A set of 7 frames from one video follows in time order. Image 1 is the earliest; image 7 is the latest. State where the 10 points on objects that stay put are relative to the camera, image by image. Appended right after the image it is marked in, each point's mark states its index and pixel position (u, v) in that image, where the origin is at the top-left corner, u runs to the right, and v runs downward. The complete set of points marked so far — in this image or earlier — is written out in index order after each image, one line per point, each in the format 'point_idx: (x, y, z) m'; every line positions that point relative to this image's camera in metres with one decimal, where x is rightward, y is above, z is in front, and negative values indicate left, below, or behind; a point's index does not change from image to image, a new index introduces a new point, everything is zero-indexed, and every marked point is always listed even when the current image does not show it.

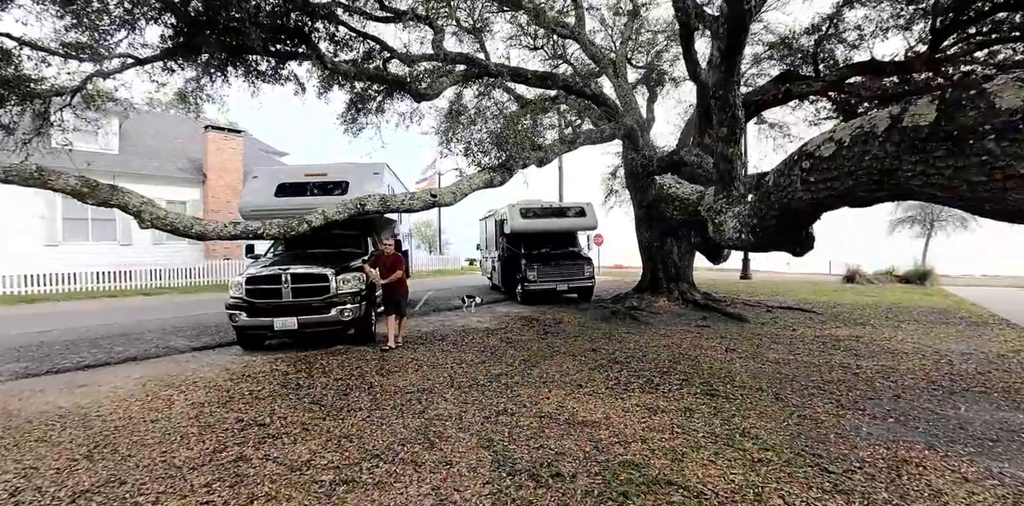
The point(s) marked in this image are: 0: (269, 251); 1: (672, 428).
0: (-4.3, 0.0, +7.3) m
1: (+1.4, -1.5, +3.4) m
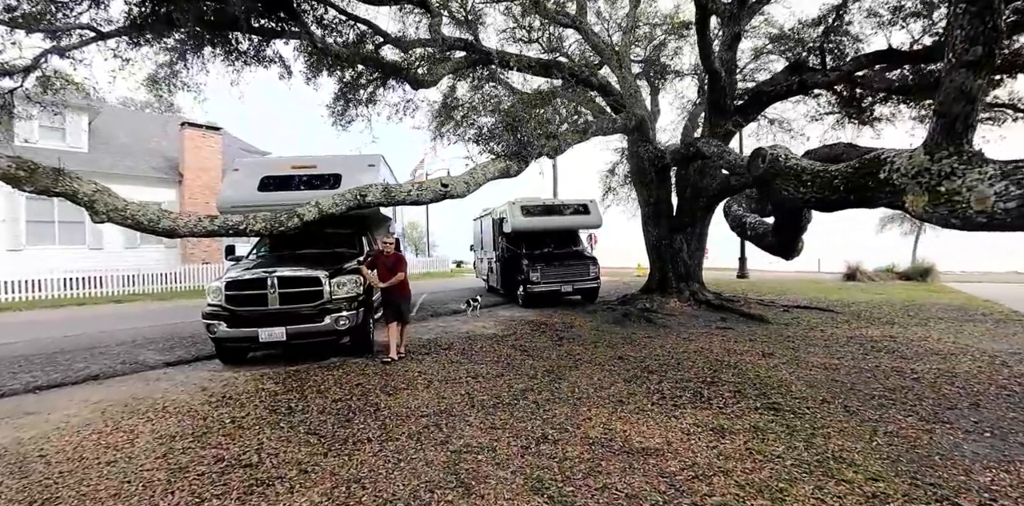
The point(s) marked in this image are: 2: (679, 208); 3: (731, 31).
0: (-4.1, 0.0, +6.5) m
1: (+1.7, -1.4, +2.9) m
2: (+4.3, +1.1, +9.9) m
3: (+4.5, +4.6, +8.5) m
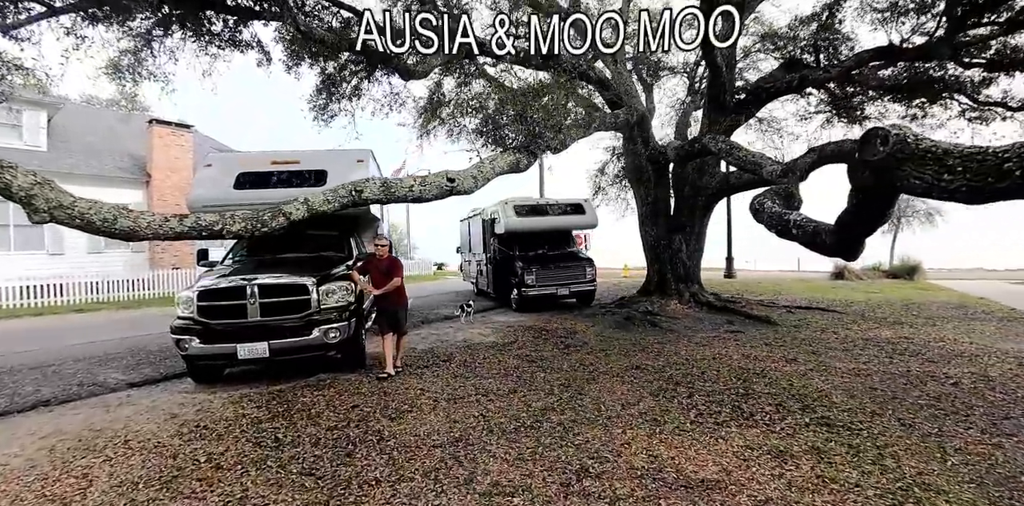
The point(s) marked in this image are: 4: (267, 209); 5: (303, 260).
0: (-4.1, -0.1, +5.9) m
1: (+1.9, -1.4, +2.5) m
2: (+4.1, +1.1, +9.7) m
3: (+4.4, +4.6, +8.3) m
4: (-3.2, +0.6, +5.3) m
5: (-2.9, -0.1, +5.5) m
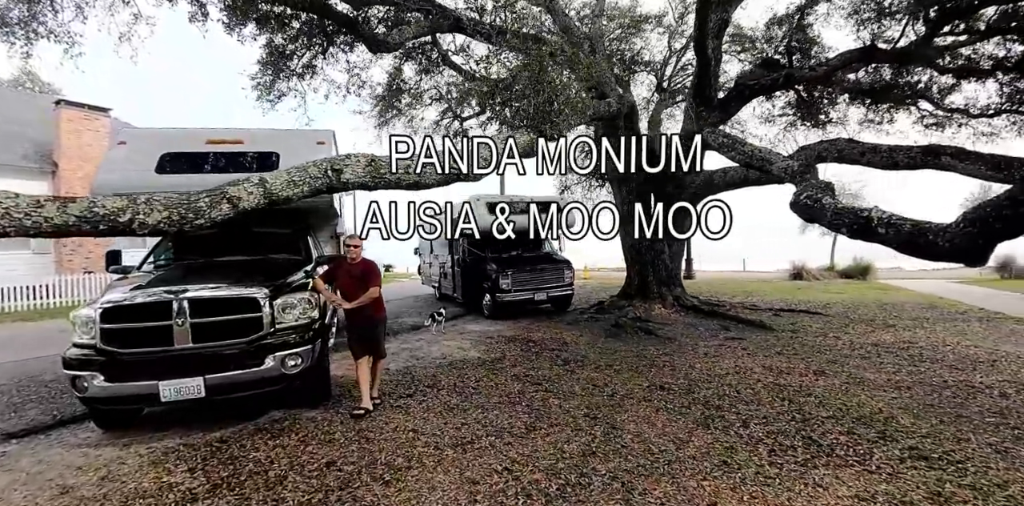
0: (-4.1, -0.1, +4.6) m
1: (+2.3, -1.4, +1.9) m
2: (+3.7, +1.1, +9.3) m
3: (+4.1, +4.6, +8.0) m
4: (-3.2, +0.6, +4.1) m
5: (-2.8, -0.1, +4.3) m
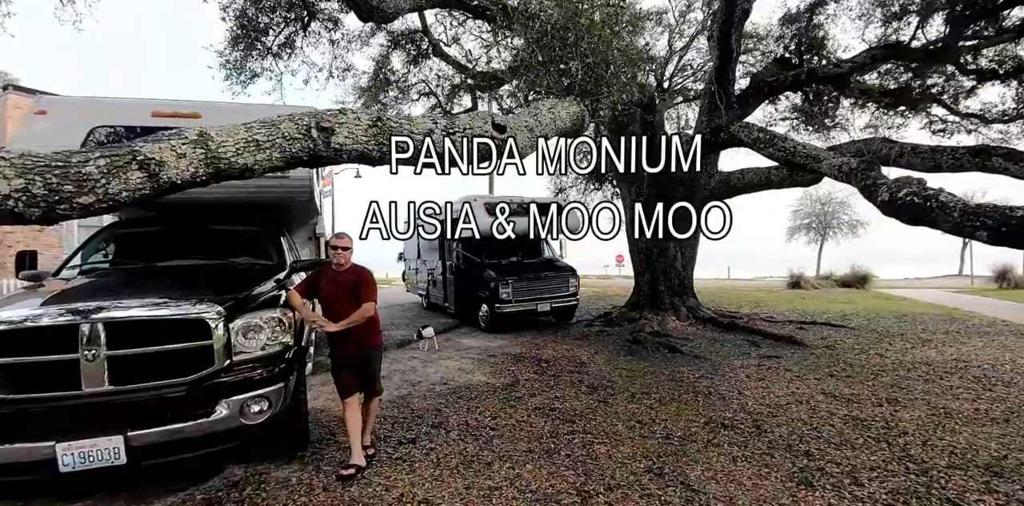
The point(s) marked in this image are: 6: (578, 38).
0: (-3.8, -0.1, +3.5) m
1: (+2.6, -1.5, +1.1) m
2: (+3.7, +0.9, +8.6) m
3: (+4.2, +4.4, +7.4) m
4: (-2.9, +0.5, +3.2) m
5: (-2.6, -0.2, +3.4) m
6: (+0.9, +2.8, +5.6) m
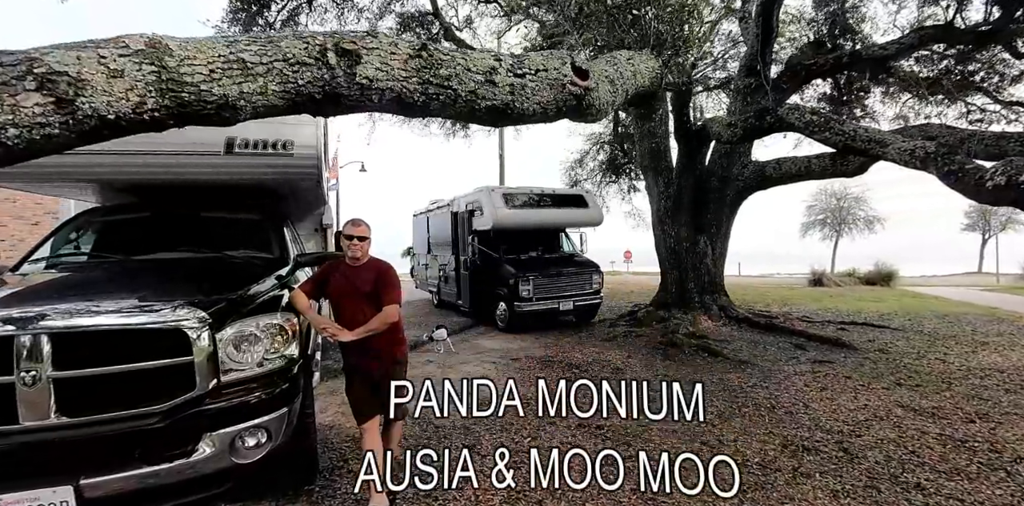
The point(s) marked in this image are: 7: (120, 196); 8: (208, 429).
0: (-3.5, 0.0, +3.0) m
1: (+2.9, -1.4, +0.6) m
2: (+4.1, +1.0, +8.0) m
3: (+4.6, +4.5, +6.7) m
4: (-2.6, +0.6, +2.7) m
5: (-2.3, -0.1, +2.9) m
6: (+1.2, +2.9, +5.0) m
7: (-3.6, +0.5, +3.7) m
8: (-1.4, -0.8, +1.8) m
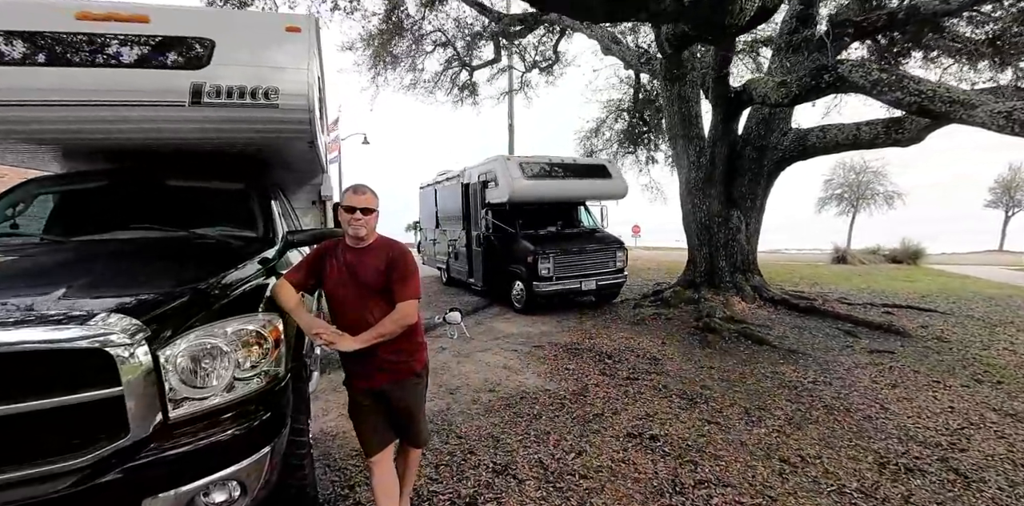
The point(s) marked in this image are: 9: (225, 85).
0: (-3.3, +0.1, +2.5) m
1: (+3.1, -1.5, +0.1) m
2: (+4.3, +1.5, +7.3) m
3: (+4.9, +4.9, +5.8) m
4: (-2.3, +0.7, +2.0) m
5: (-2.0, 0.0, +2.3) m
6: (+1.5, +3.2, +4.3) m
7: (-3.3, +0.7, +3.1) m
8: (-1.1, -0.7, +1.3) m
9: (-1.7, +1.0, +2.4) m
